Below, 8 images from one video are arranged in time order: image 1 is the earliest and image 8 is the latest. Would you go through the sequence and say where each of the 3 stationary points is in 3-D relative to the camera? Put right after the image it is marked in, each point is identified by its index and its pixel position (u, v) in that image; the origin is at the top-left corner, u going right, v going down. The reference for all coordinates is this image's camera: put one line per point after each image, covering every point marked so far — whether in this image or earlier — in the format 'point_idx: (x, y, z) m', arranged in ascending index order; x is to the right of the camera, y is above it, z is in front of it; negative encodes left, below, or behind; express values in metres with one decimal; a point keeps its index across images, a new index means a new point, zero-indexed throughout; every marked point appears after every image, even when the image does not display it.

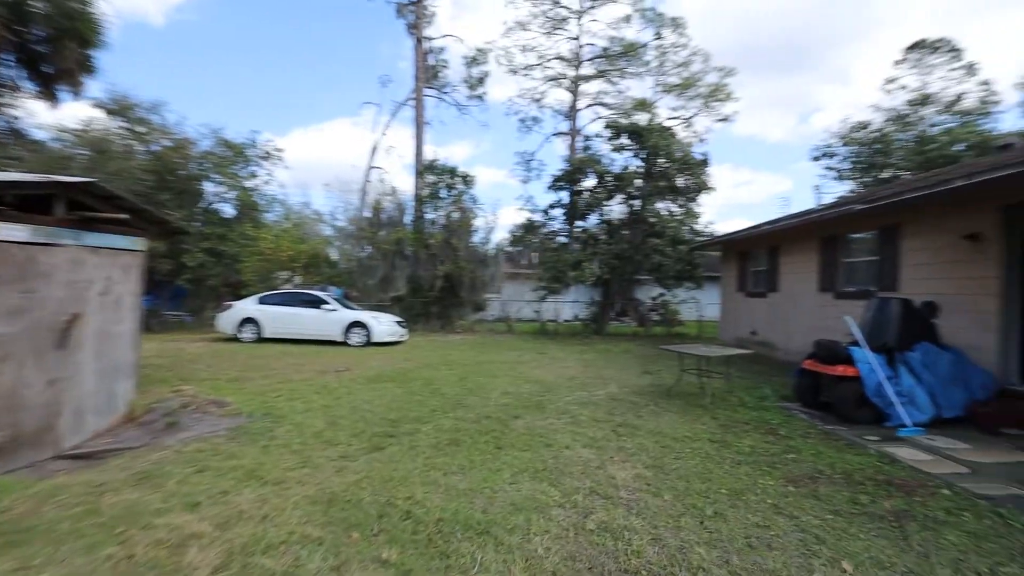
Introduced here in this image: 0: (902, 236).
0: (+5.3, +0.7, +6.5) m
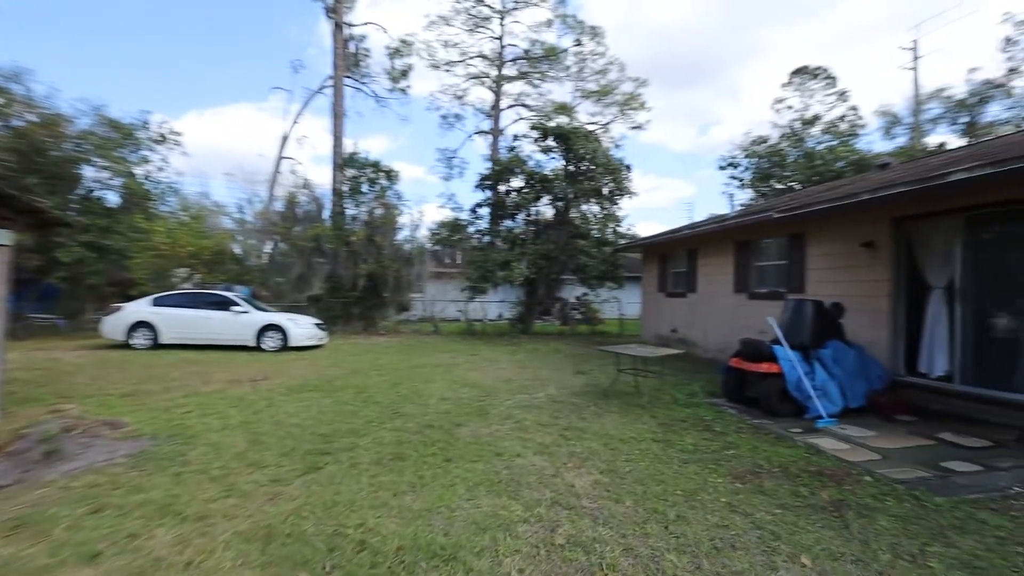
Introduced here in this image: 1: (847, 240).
0: (+4.4, +0.7, +7.2) m
1: (+4.5, +0.6, +6.5) m
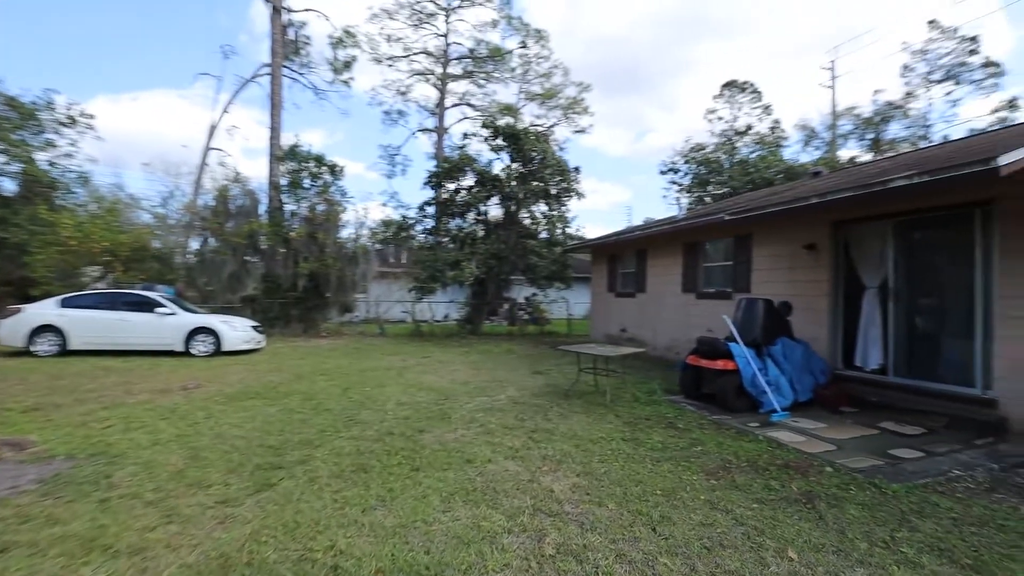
0: (+3.7, +0.7, +7.5) m
1: (+4.0, +0.6, +6.9) m
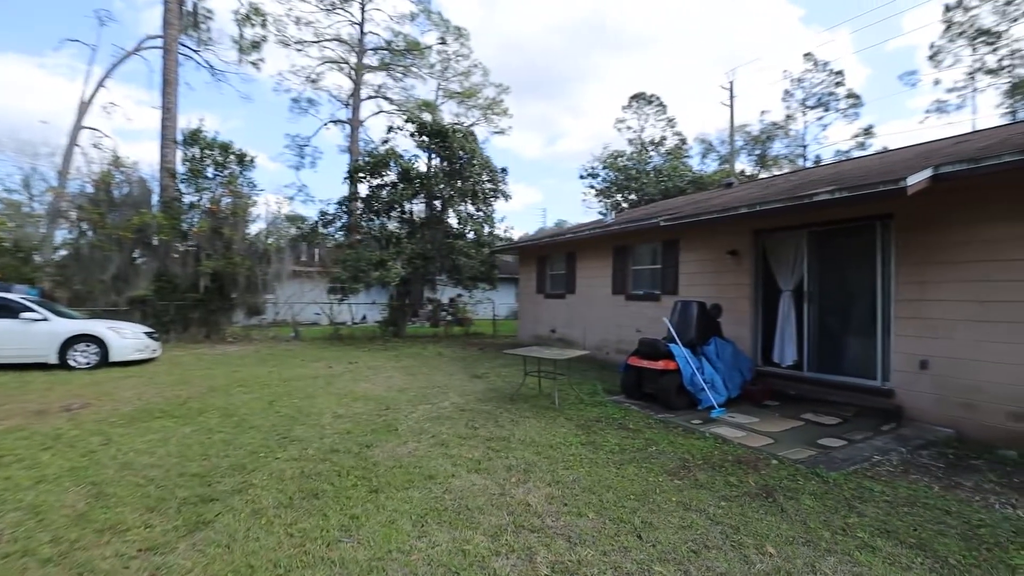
0: (+2.8, +0.6, +8.0) m
1: (+3.1, +0.6, +7.3) m
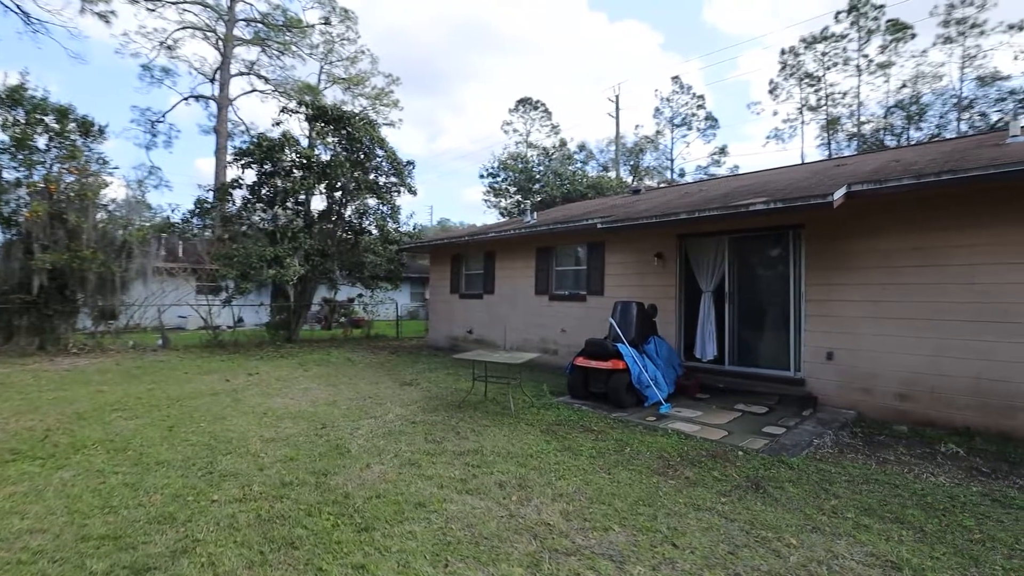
0: (+1.6, +0.6, +8.3) m
1: (+2.1, +0.6, +7.7) m
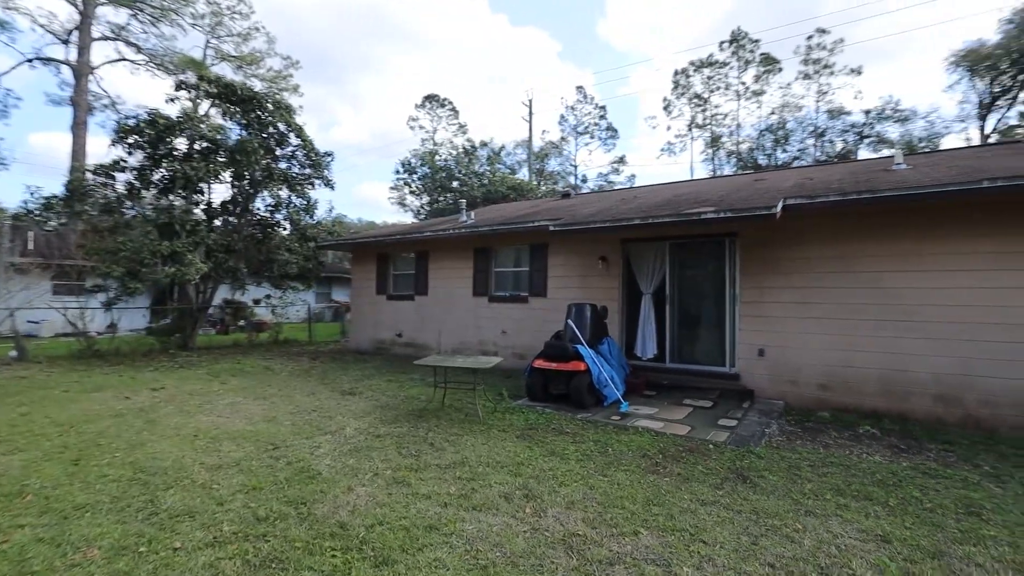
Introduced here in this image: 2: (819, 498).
0: (+0.6, +0.6, +8.3) m
1: (+1.2, +0.6, +7.9) m
2: (+2.2, -1.5, +3.5) m
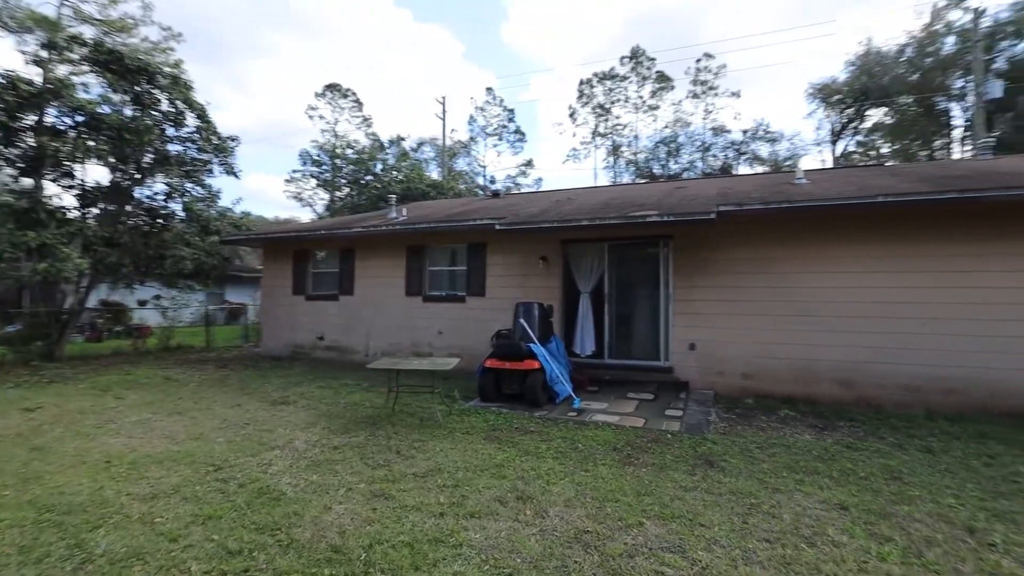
0: (-0.5, +0.6, +8.3) m
1: (+0.2, +0.6, +8.0) m
2: (+2.1, -1.5, +3.8) m
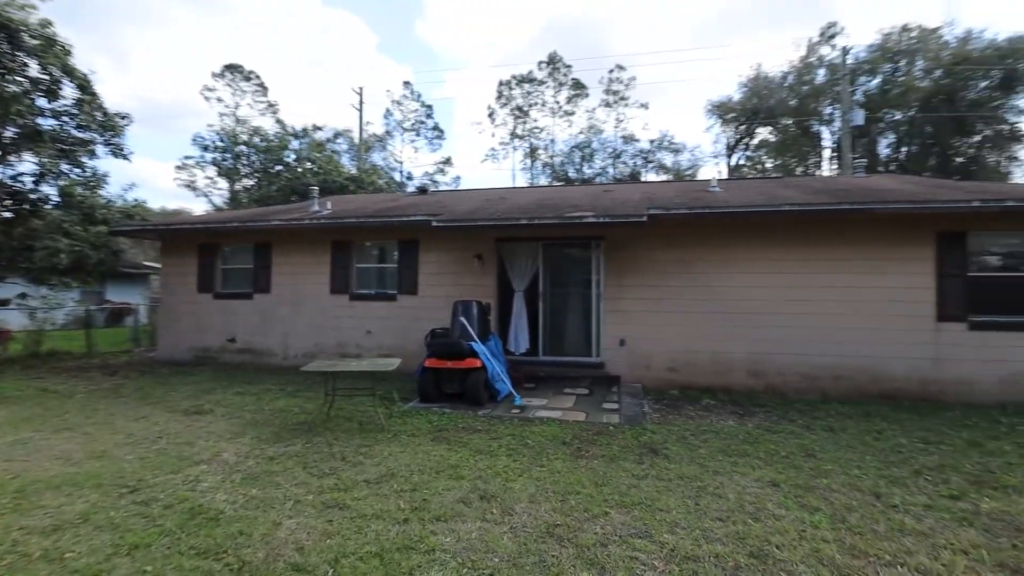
0: (-1.6, +0.6, +8.1) m
1: (-0.9, +0.6, +7.9) m
2: (+1.7, -1.5, +4.2) m
